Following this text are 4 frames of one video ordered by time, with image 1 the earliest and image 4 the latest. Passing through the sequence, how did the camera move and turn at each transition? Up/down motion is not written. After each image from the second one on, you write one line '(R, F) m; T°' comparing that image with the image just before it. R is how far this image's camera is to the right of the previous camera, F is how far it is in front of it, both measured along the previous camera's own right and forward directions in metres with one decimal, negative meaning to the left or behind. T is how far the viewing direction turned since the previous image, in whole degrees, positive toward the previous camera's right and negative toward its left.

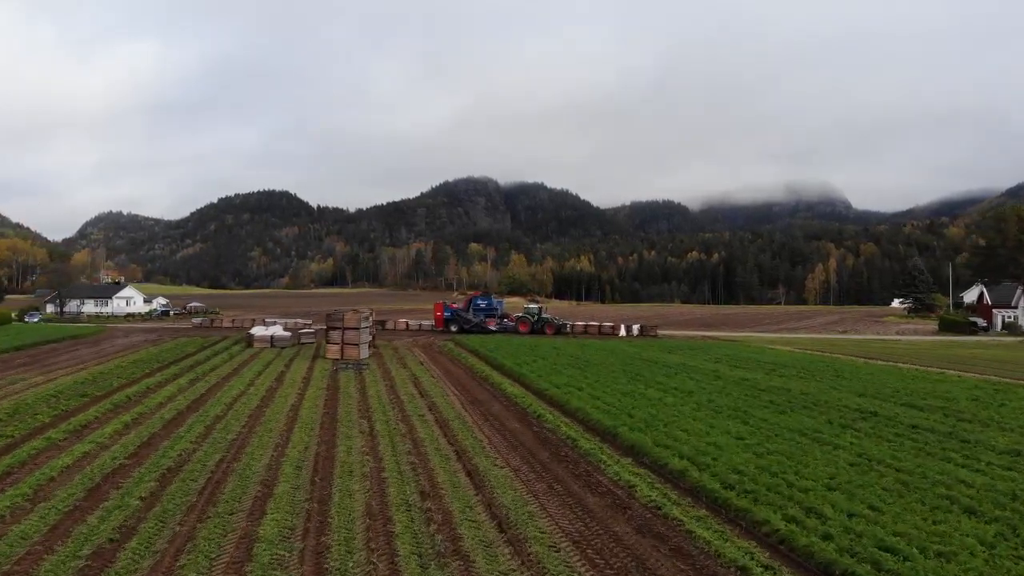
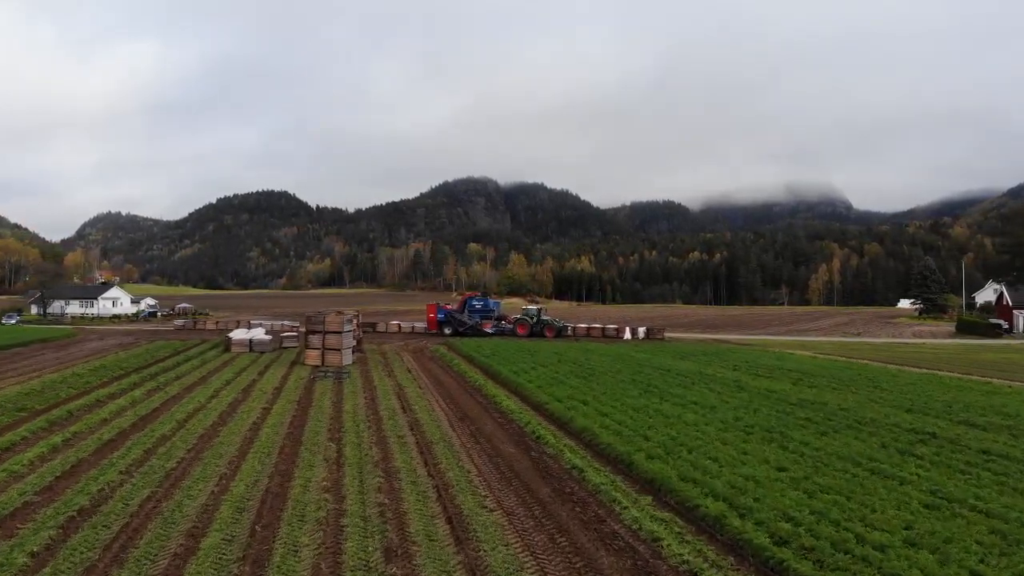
(+0.1, +2.5) m; 0°
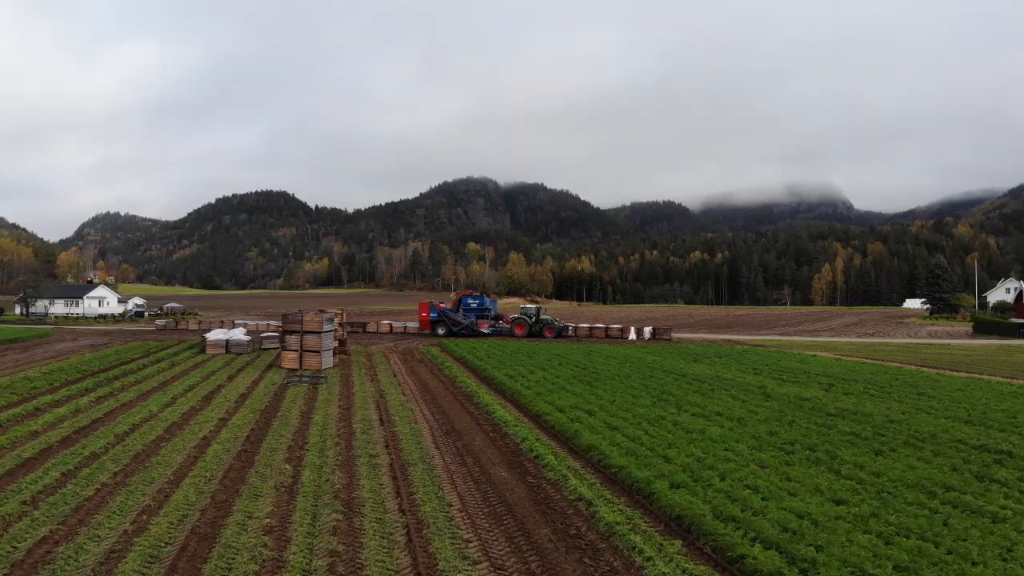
(+0.1, +2.3) m; 0°
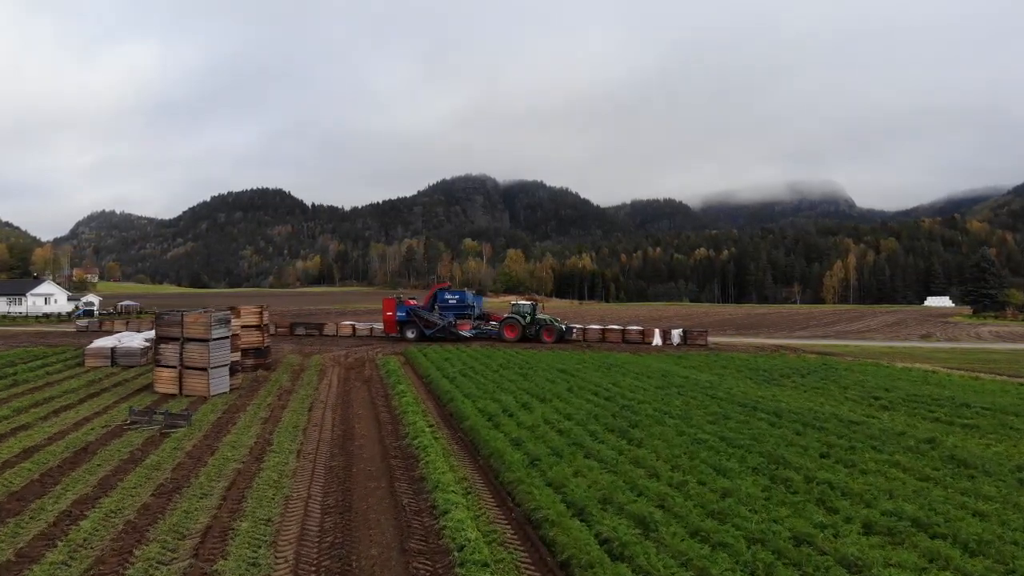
(+0.4, +7.7) m; 0°
